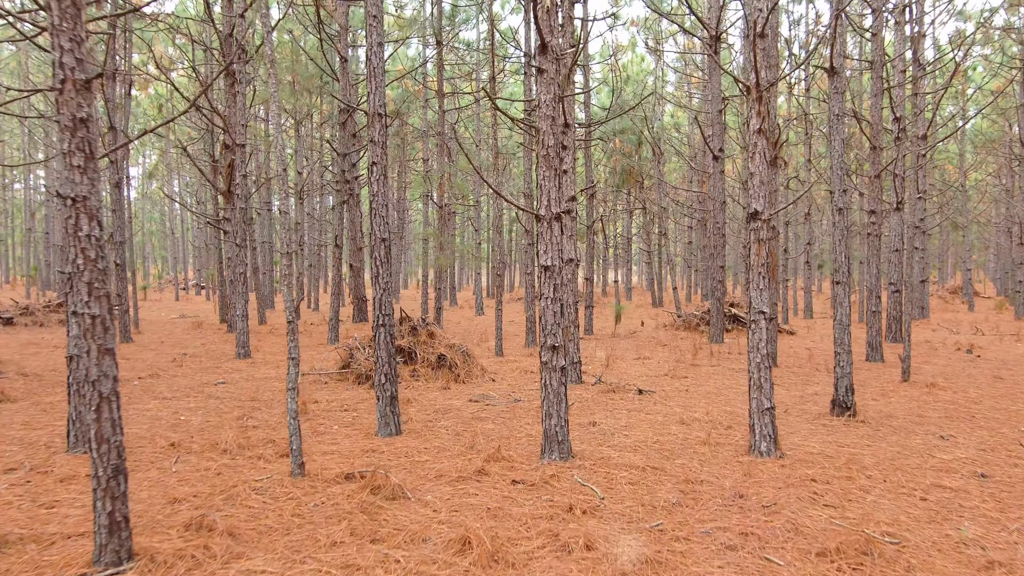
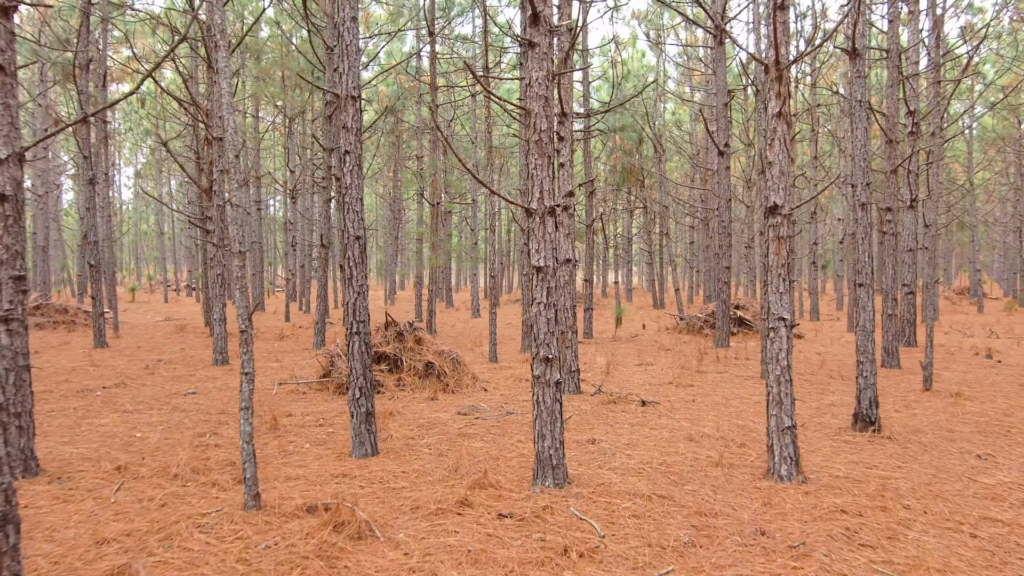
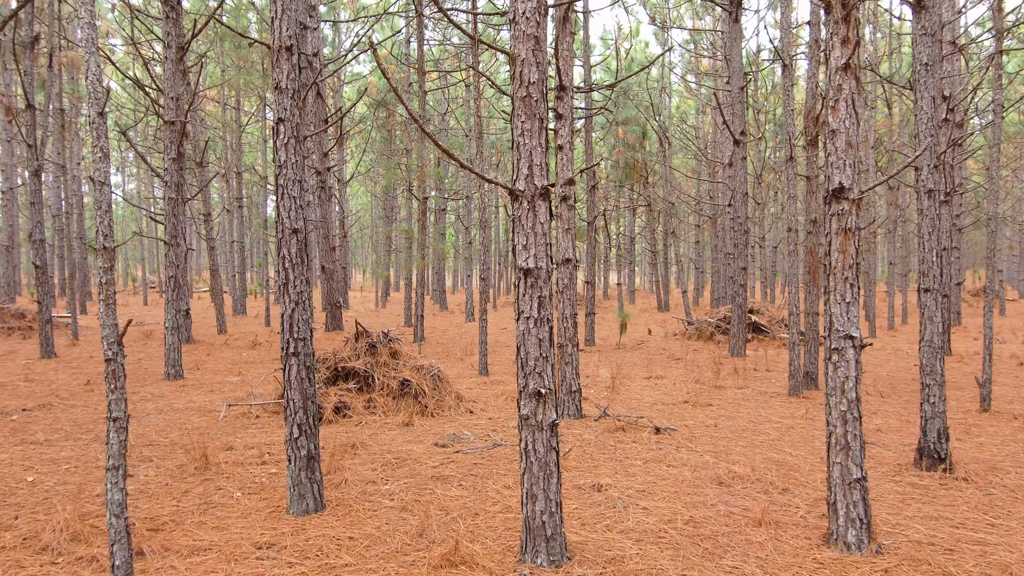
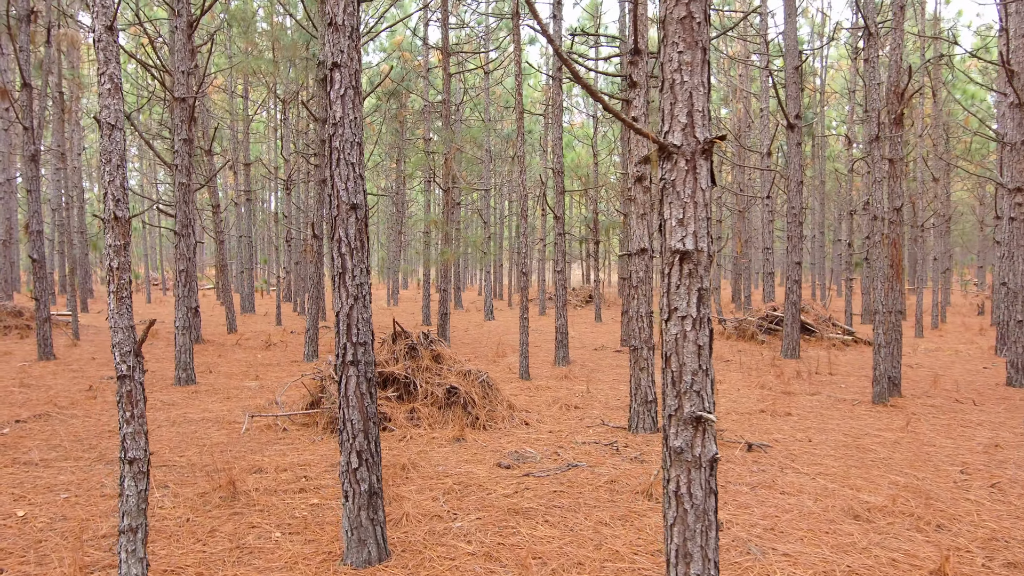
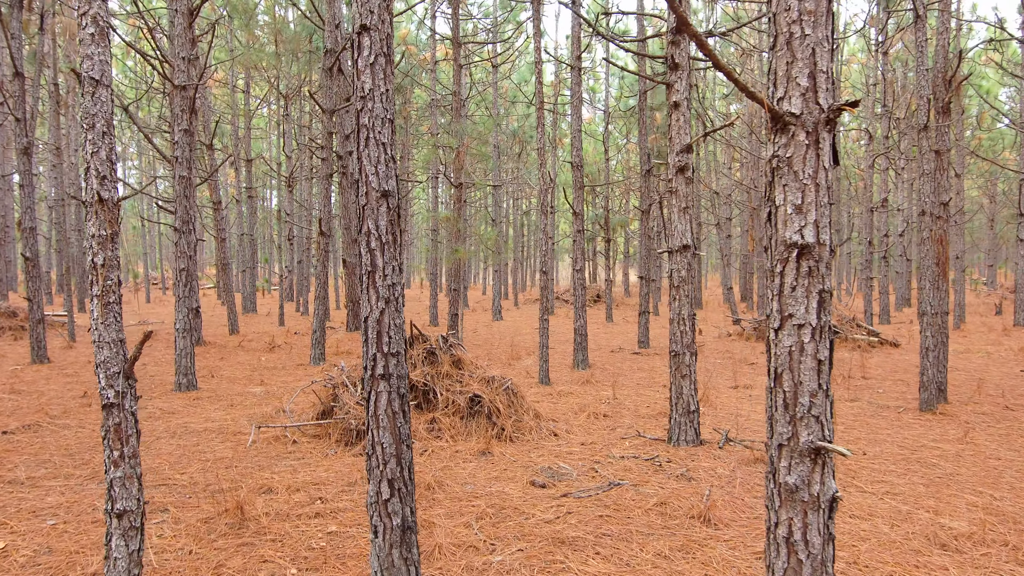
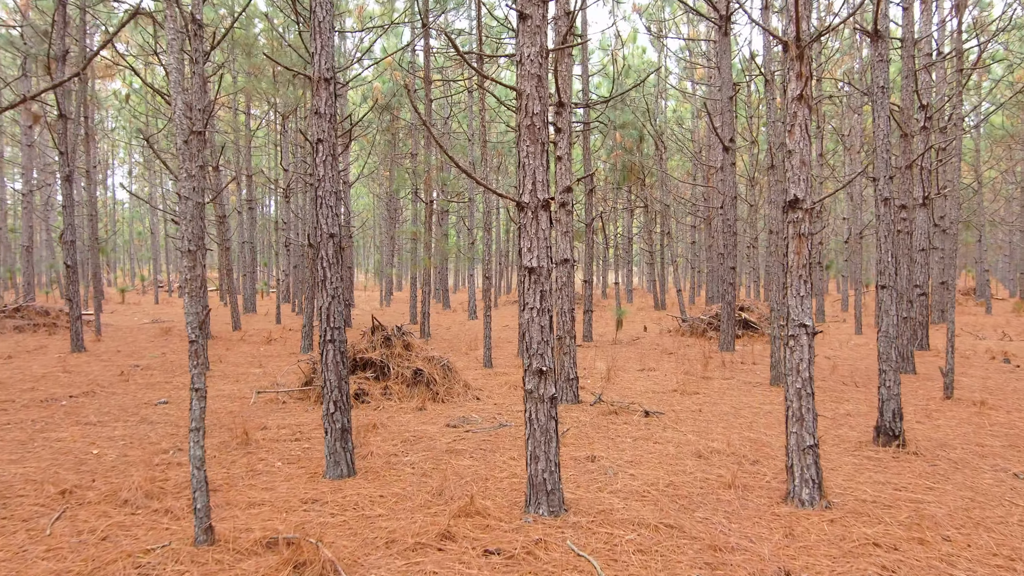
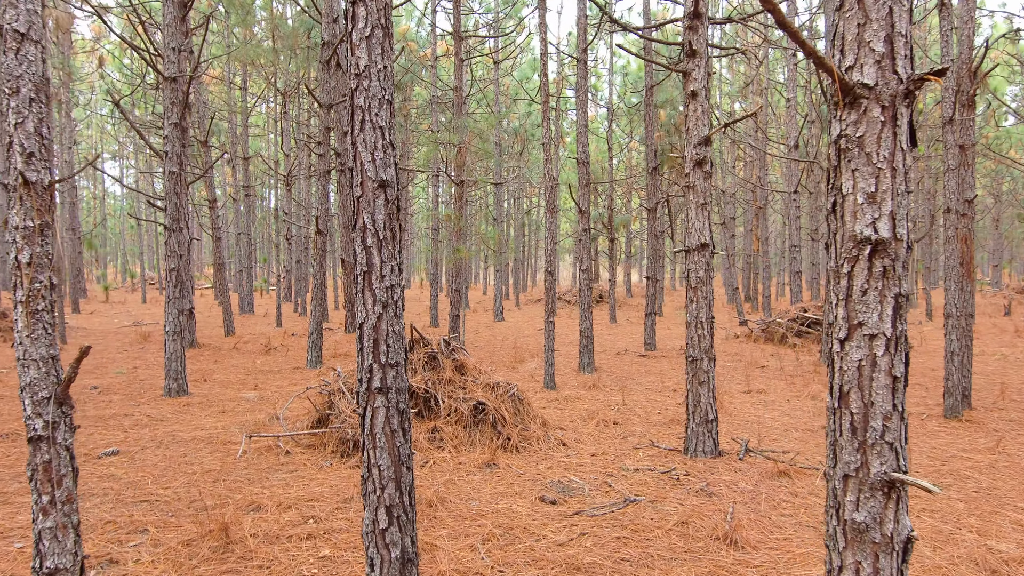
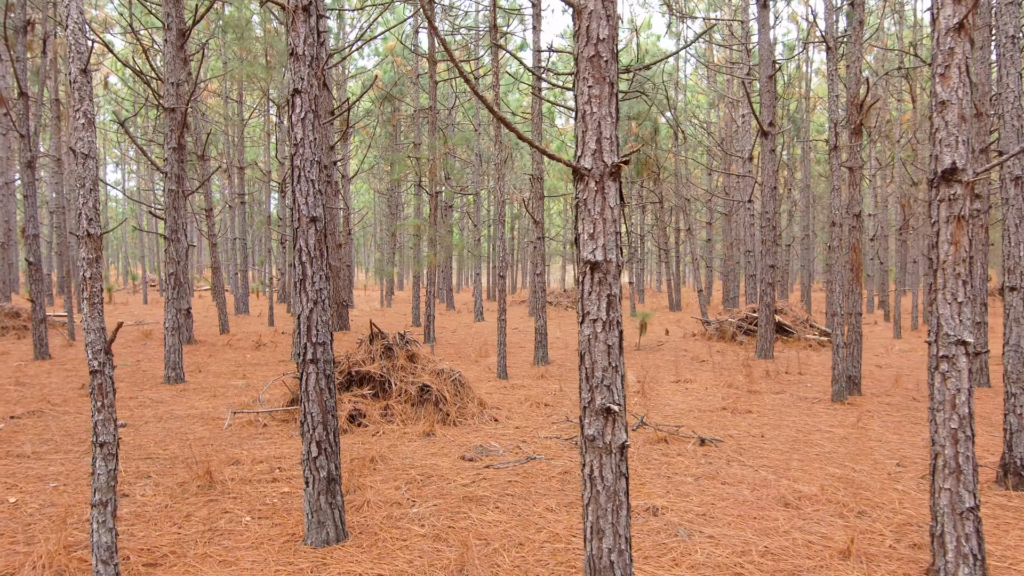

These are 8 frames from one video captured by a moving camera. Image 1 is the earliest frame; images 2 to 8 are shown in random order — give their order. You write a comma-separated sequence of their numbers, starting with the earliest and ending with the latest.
2, 6, 3, 8, 4, 5, 7
